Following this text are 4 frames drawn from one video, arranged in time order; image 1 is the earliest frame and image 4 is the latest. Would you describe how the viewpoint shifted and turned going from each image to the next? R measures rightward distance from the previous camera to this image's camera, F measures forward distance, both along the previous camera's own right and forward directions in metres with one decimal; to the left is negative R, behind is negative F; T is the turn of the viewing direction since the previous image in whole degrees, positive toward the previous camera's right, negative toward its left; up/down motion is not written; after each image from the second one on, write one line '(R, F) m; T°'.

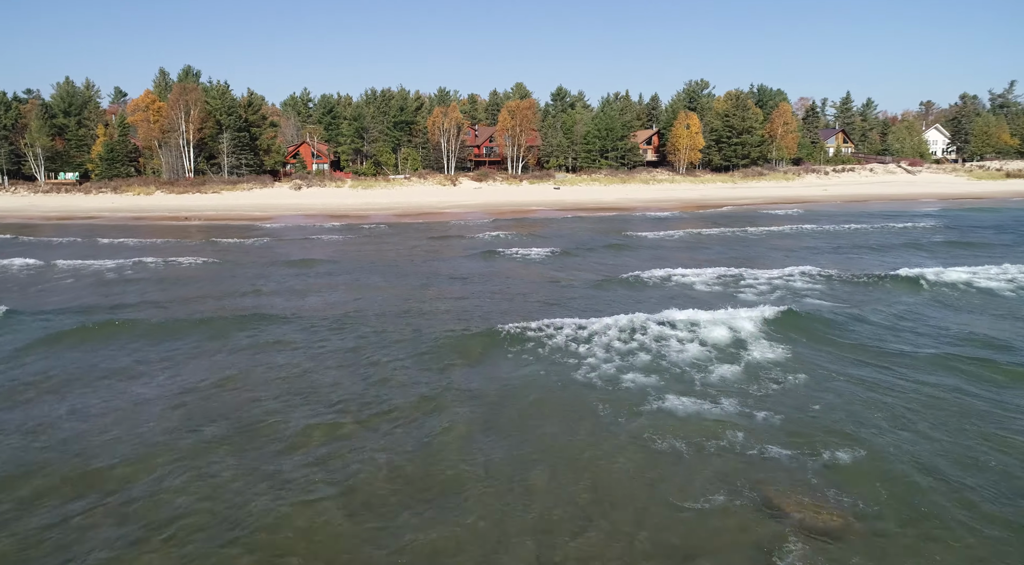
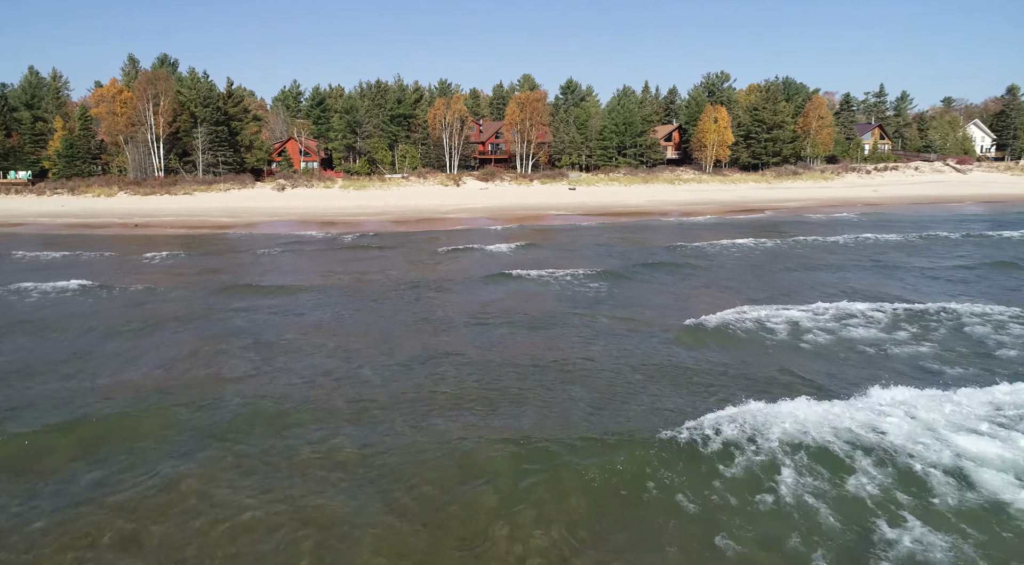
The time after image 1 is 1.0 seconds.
(-0.9, +6.8) m; 0°
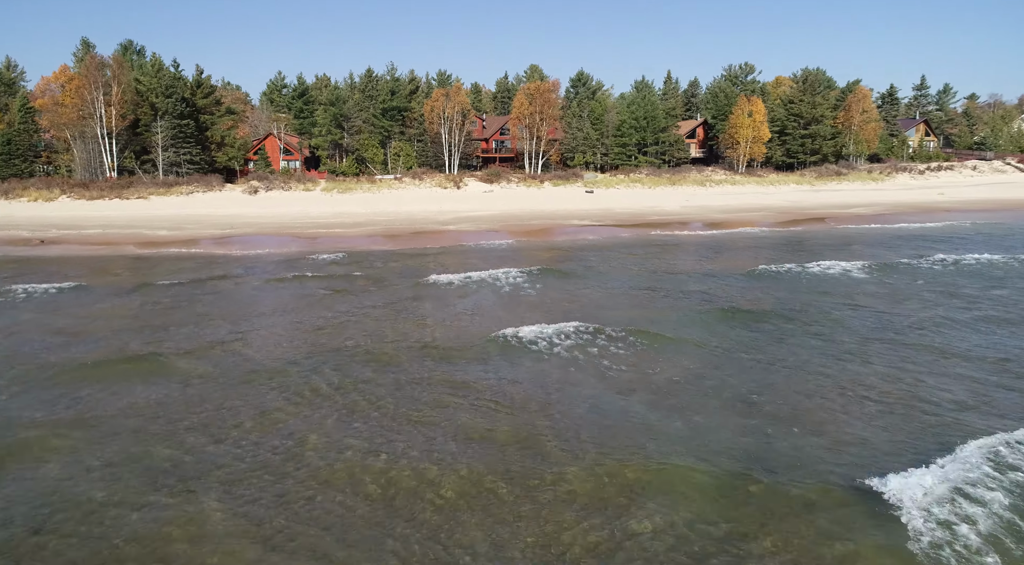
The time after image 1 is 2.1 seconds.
(-0.7, +7.4) m; 0°
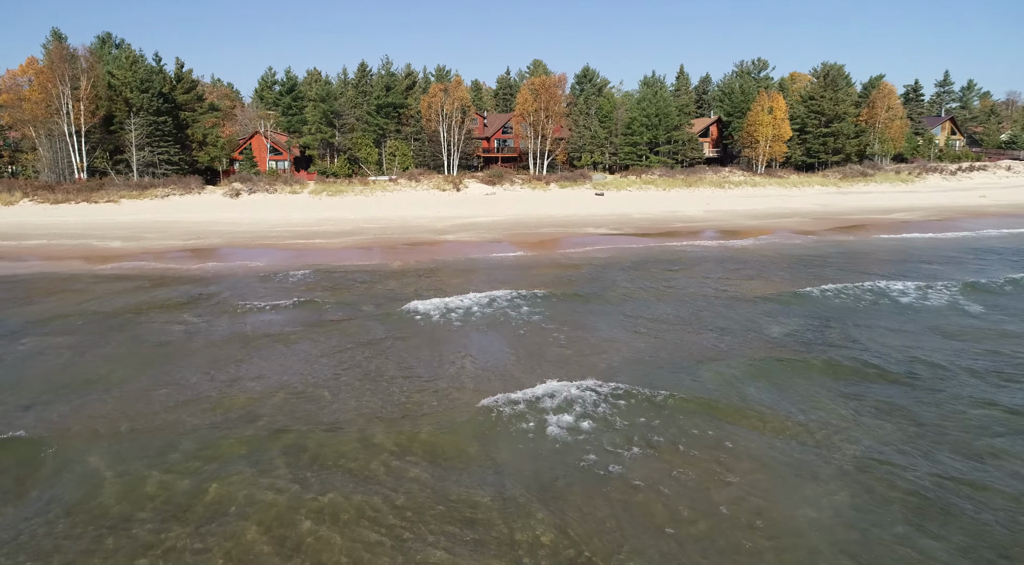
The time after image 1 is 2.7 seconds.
(-0.3, +3.7) m; 0°
